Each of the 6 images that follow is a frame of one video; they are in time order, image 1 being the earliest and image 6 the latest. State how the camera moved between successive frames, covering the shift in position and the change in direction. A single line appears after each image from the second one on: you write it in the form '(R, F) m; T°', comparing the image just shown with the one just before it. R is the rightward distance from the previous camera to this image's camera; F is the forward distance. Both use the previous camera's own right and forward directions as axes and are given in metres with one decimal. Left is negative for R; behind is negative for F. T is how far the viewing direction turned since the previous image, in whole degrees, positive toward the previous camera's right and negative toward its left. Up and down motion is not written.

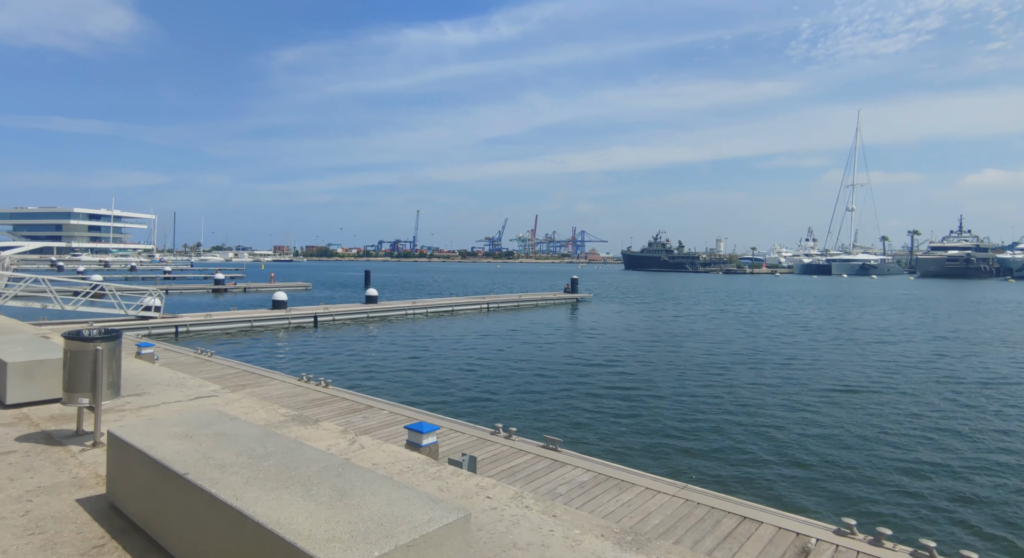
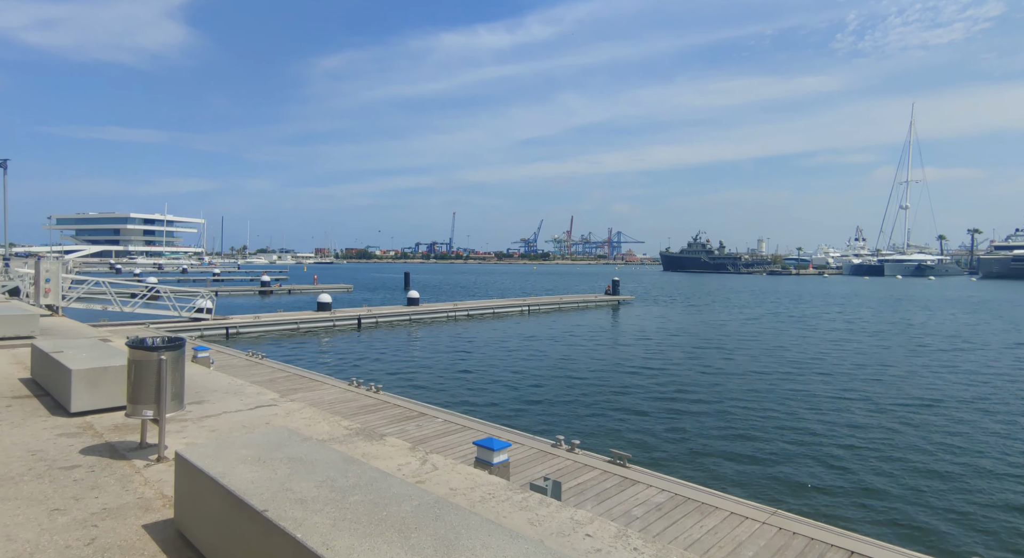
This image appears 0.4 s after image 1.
(-0.3, +0.3) m; -4°
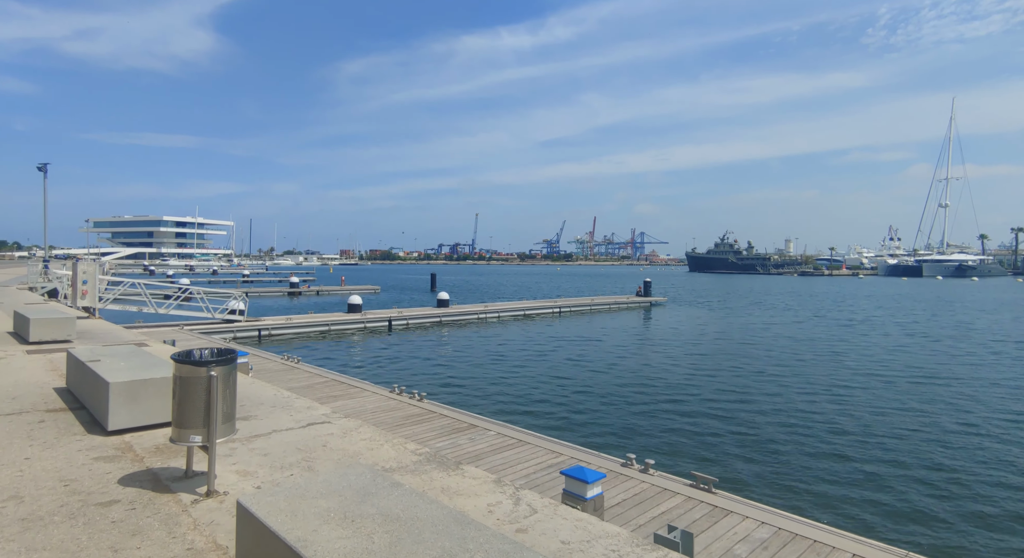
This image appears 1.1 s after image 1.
(-0.4, +0.5) m; -2°
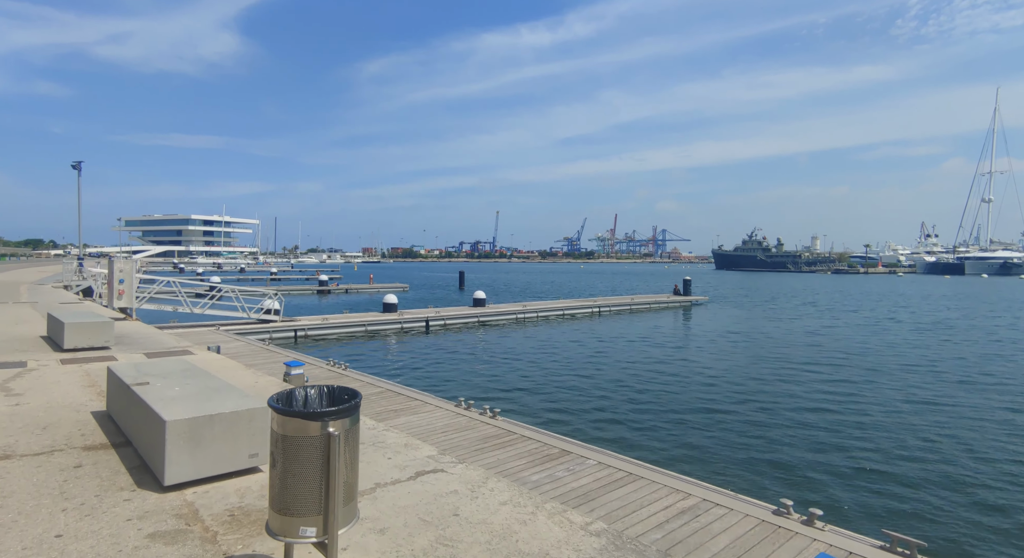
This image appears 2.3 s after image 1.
(-0.8, +1.0) m; -2°
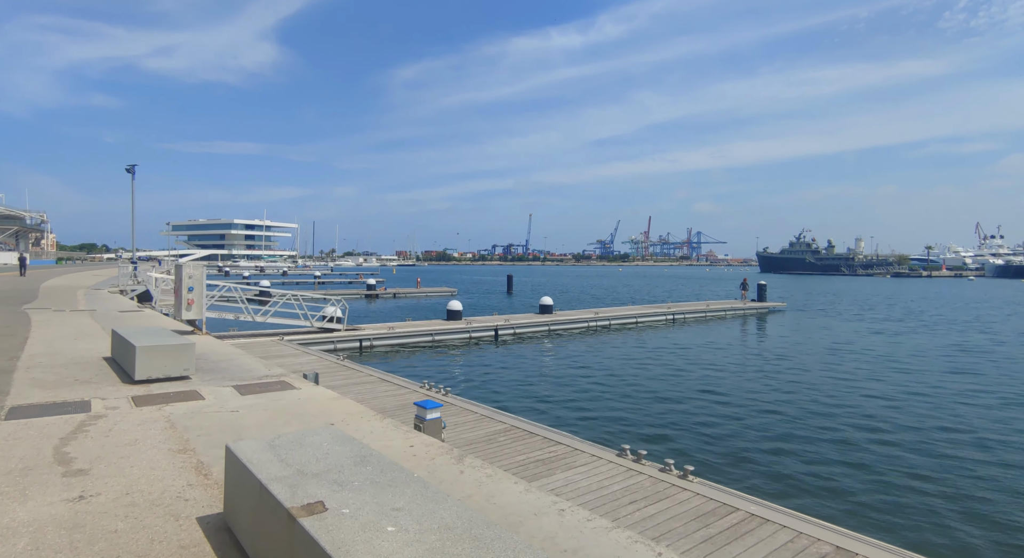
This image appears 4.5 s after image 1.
(-1.6, +1.8) m; -3°
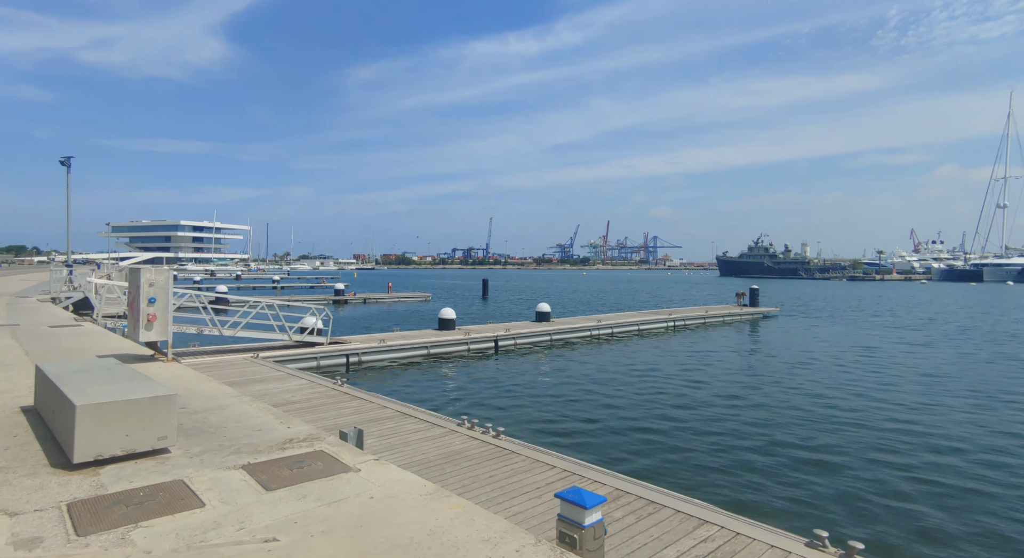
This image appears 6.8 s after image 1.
(-1.4, +2.2) m; +4°
